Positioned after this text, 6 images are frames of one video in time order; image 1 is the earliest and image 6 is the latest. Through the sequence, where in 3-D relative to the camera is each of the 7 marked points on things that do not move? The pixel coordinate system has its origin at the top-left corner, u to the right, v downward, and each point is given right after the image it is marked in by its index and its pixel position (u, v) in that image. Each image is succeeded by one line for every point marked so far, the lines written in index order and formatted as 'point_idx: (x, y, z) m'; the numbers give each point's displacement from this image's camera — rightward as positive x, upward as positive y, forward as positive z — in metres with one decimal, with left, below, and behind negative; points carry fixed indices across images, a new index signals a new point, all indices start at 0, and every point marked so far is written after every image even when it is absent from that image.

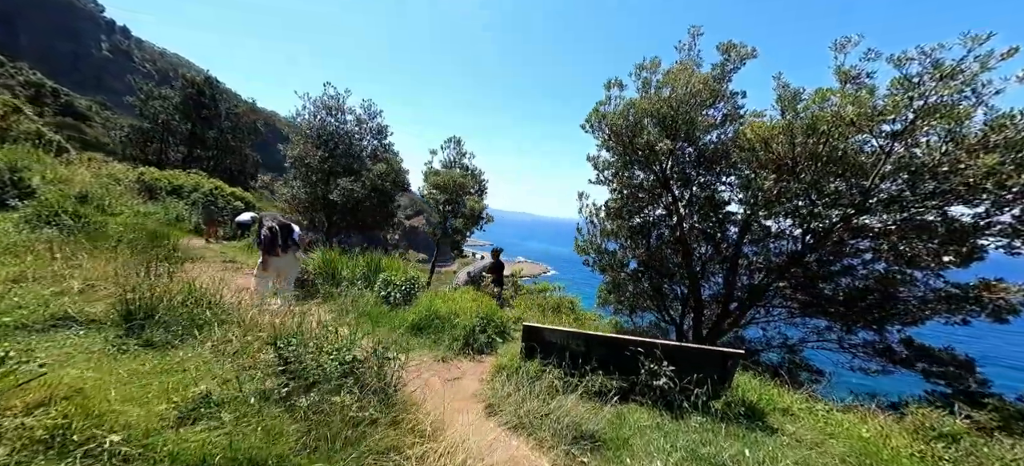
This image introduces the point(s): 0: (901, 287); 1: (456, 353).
0: (+7.7, -1.1, +7.8) m
1: (-0.7, -1.7, +5.4) m
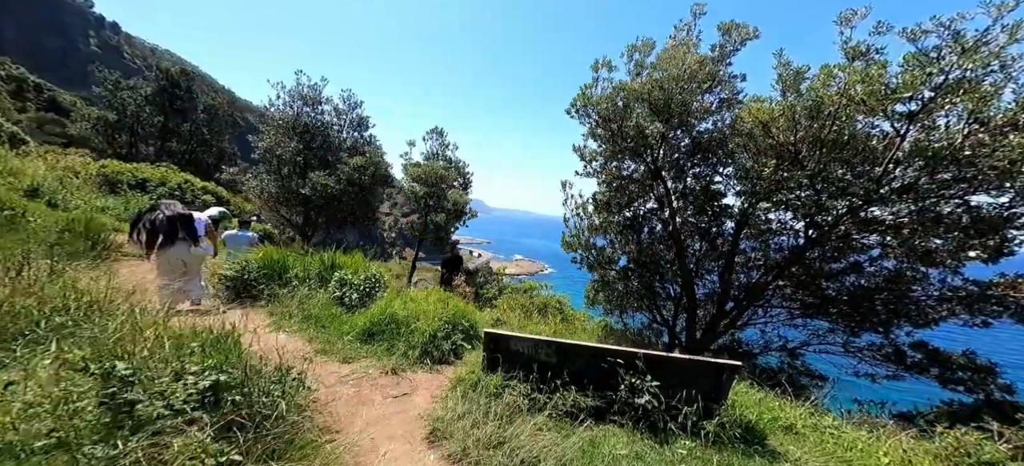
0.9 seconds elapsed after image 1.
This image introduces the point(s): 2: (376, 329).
0: (+7.2, -1.0, +7.1) m
1: (-1.1, -1.6, +4.7) m
2: (-1.7, -1.2, +5.0) m
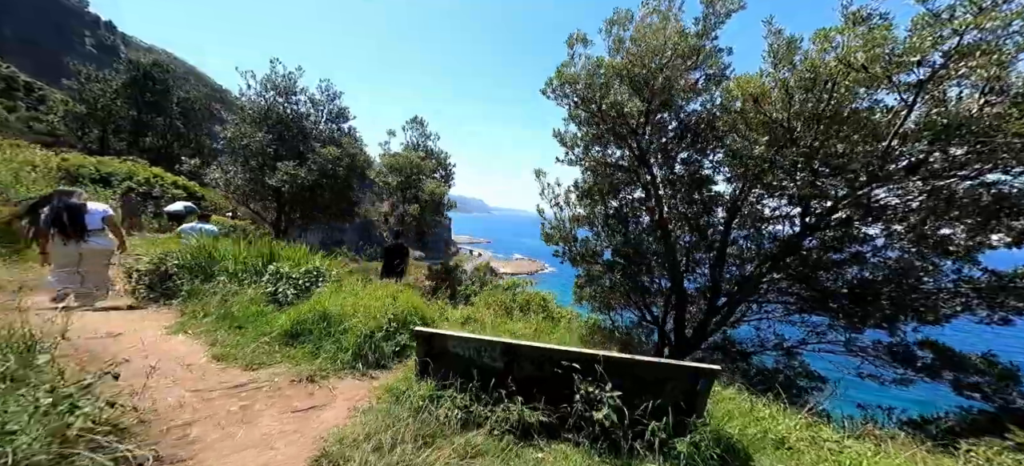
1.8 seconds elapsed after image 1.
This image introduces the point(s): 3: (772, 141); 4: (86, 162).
0: (+6.6, -0.7, +6.3) m
1: (-1.7, -1.4, +3.9) m
2: (-2.3, -1.0, +4.3) m
3: (+4.6, +1.6, +6.9) m
4: (-15.5, +2.6, +14.3) m
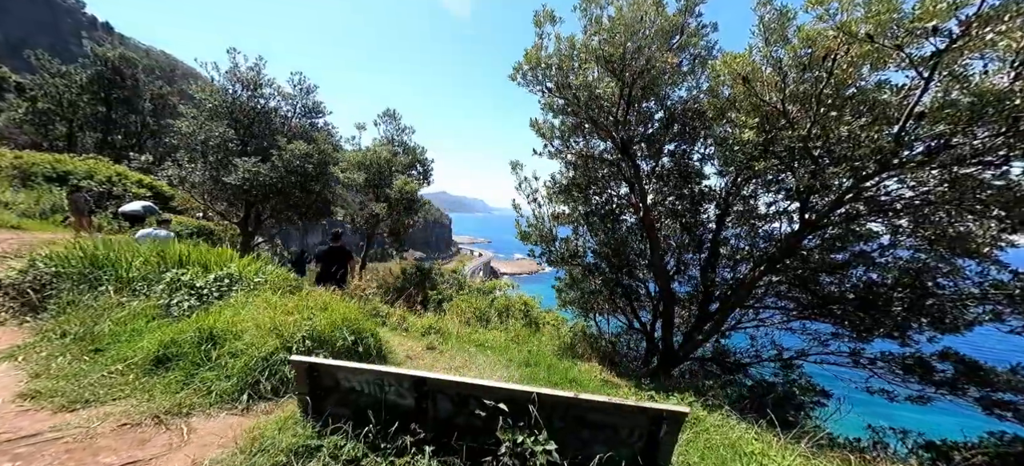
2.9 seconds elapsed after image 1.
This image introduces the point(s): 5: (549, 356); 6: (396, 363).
0: (+6.0, -0.7, +5.5) m
1: (-2.4, -1.4, +3.1) m
2: (-3.0, -1.0, +3.5) m
3: (+4.0, +1.6, +6.1) m
4: (-16.2, +2.5, +13.5) m
5: (+0.7, -2.3, +7.2) m
6: (-1.6, -1.7, +5.2) m
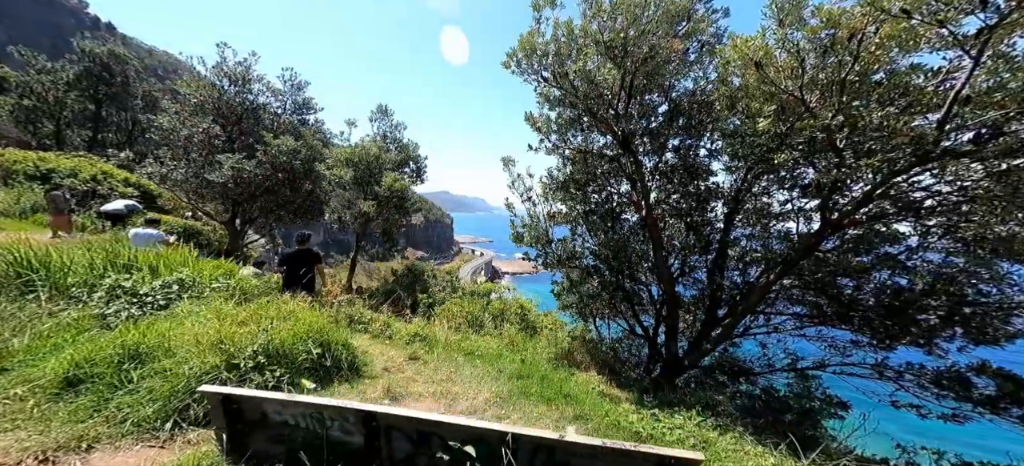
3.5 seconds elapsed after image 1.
0: (+5.9, -0.7, +4.9) m
1: (-2.5, -1.4, +2.6) m
2: (-3.1, -1.0, +3.0) m
3: (+3.8, +1.6, +5.5) m
4: (-16.3, +2.5, +13.1) m
5: (+0.5, -2.3, +6.7) m
6: (-1.7, -1.7, +4.7) m
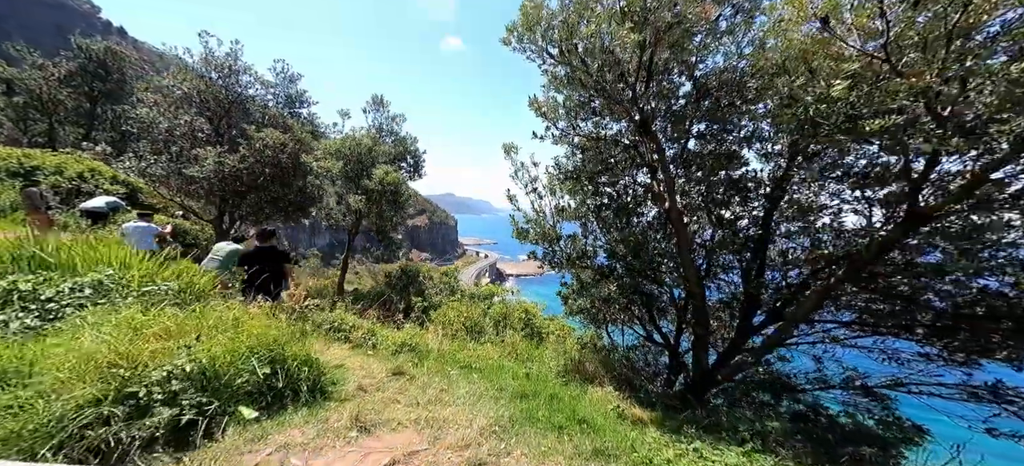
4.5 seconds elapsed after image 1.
0: (+5.9, -0.6, +3.9) m
1: (-2.6, -1.3, +1.7) m
2: (-3.1, -0.9, +2.1) m
3: (+3.8, +1.7, +4.6) m
4: (-16.1, +2.5, +12.5) m
5: (+0.6, -2.2, +5.7) m
6: (-1.7, -1.6, +3.8) m
